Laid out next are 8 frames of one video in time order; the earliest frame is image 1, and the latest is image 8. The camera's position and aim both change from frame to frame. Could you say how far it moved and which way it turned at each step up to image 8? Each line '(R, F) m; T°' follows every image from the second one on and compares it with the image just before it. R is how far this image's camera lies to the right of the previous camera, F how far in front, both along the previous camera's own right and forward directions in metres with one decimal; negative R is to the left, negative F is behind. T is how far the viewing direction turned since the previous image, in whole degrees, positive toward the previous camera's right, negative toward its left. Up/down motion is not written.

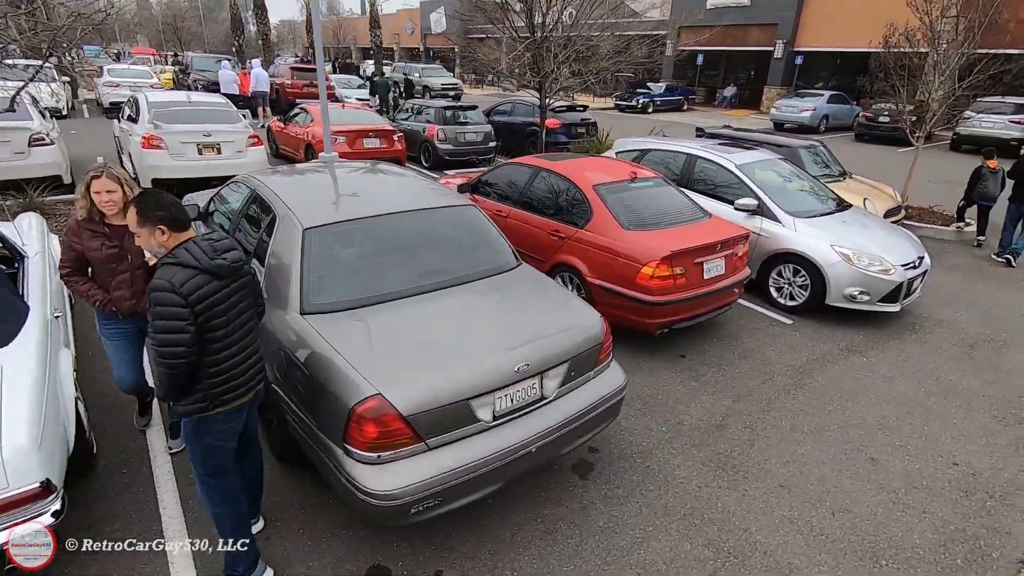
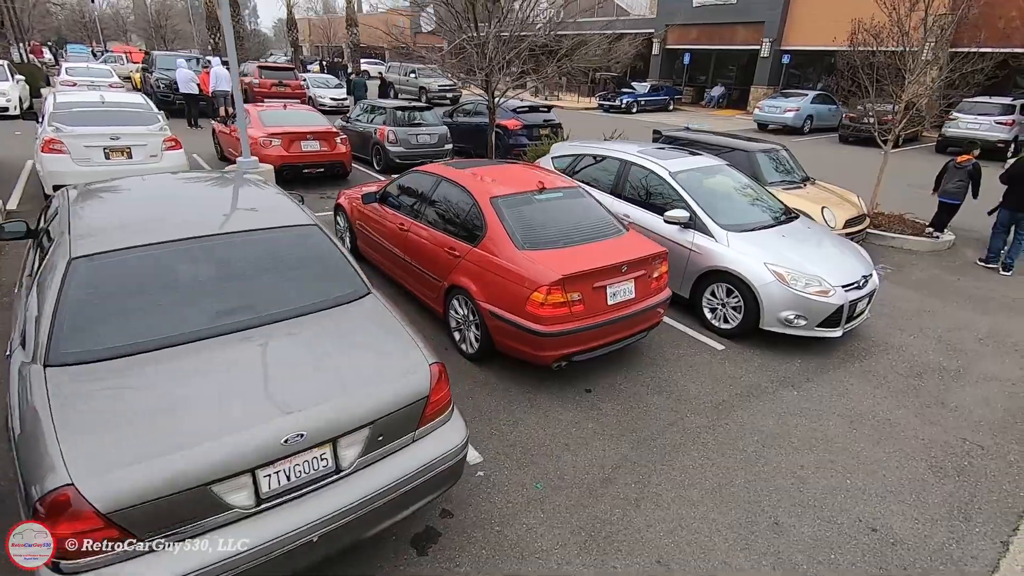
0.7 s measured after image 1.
(+1.0, +0.6) m; 0°
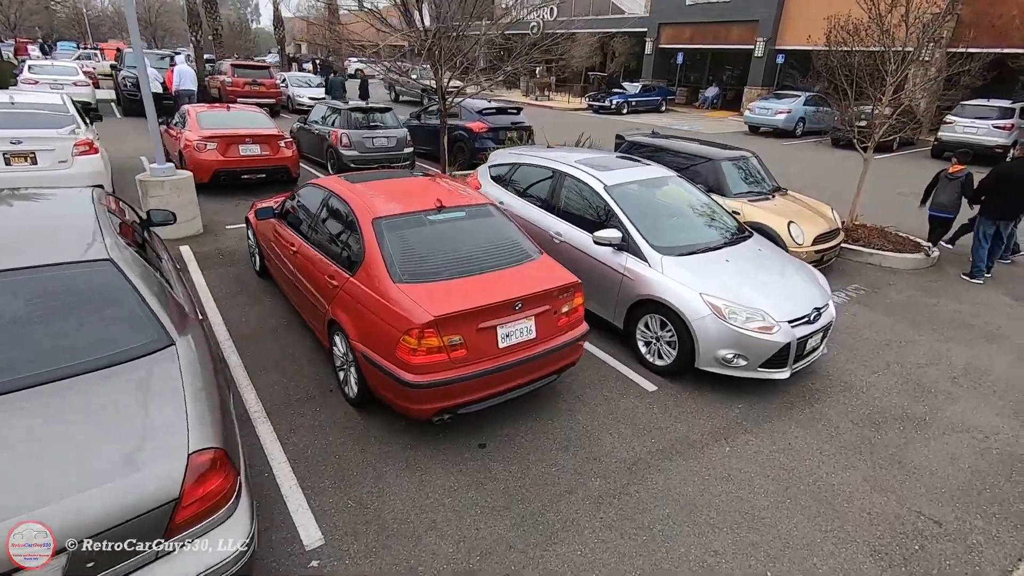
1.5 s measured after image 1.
(+0.9, +0.7) m; 0°
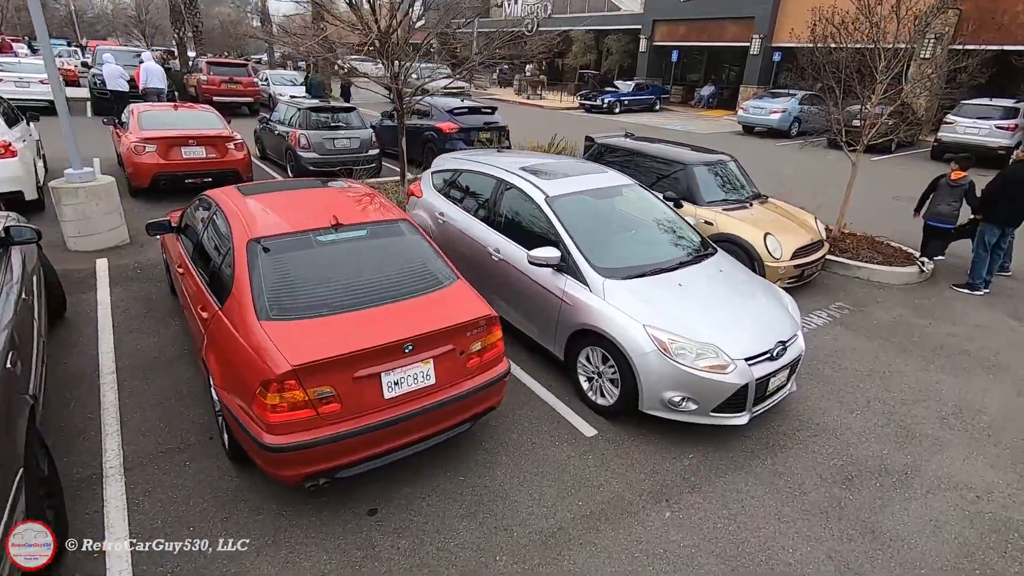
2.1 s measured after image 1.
(+0.6, +0.6) m; 0°
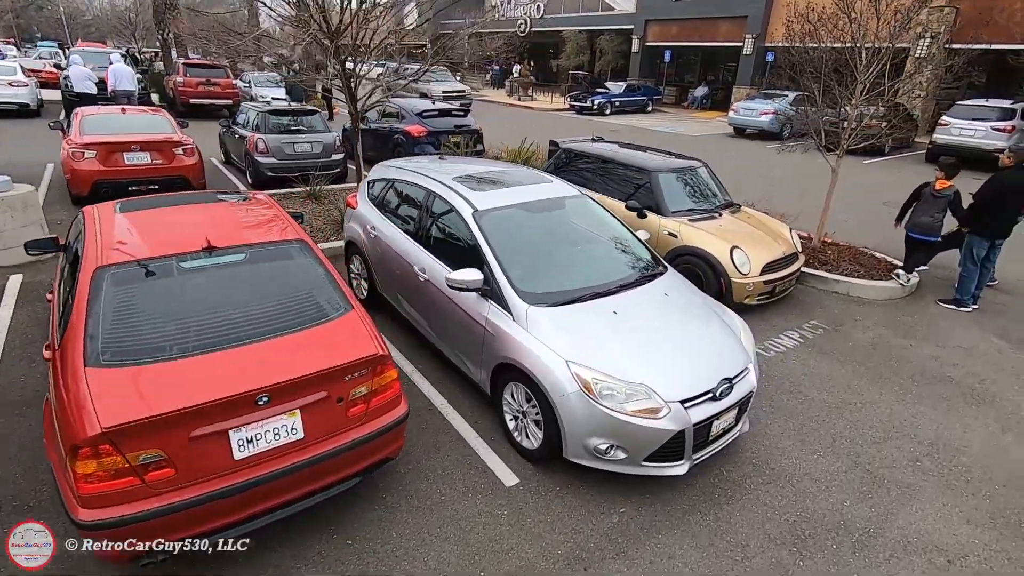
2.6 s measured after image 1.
(+0.6, +0.5) m; 0°
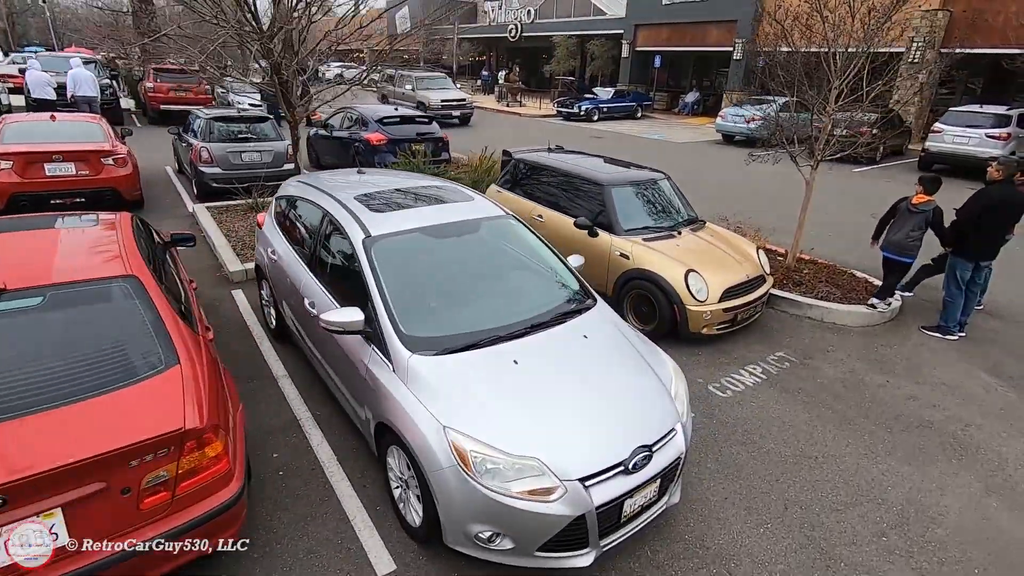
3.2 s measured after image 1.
(+0.7, +0.6) m; 0°
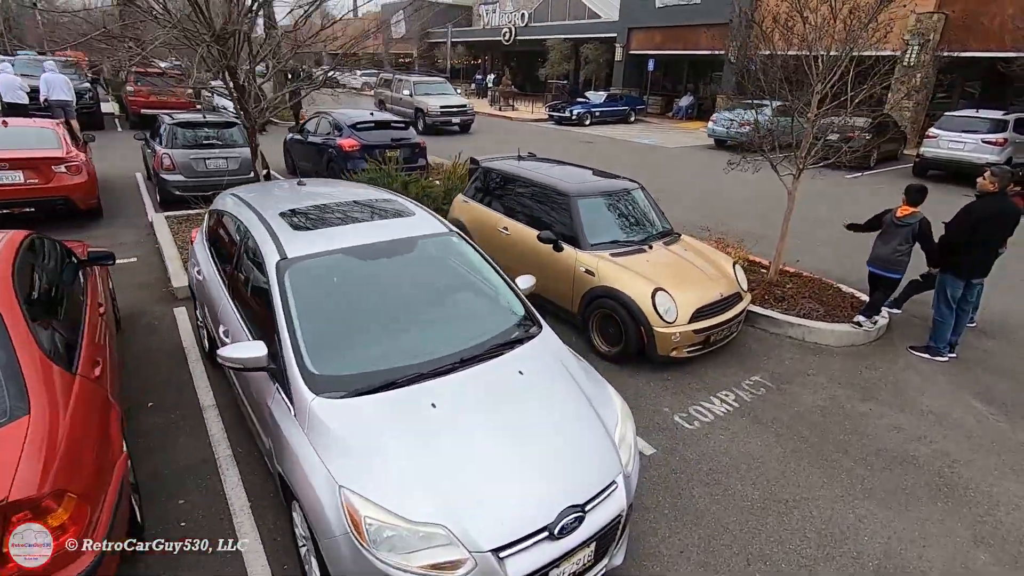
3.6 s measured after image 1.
(+0.4, +0.4) m; 0°
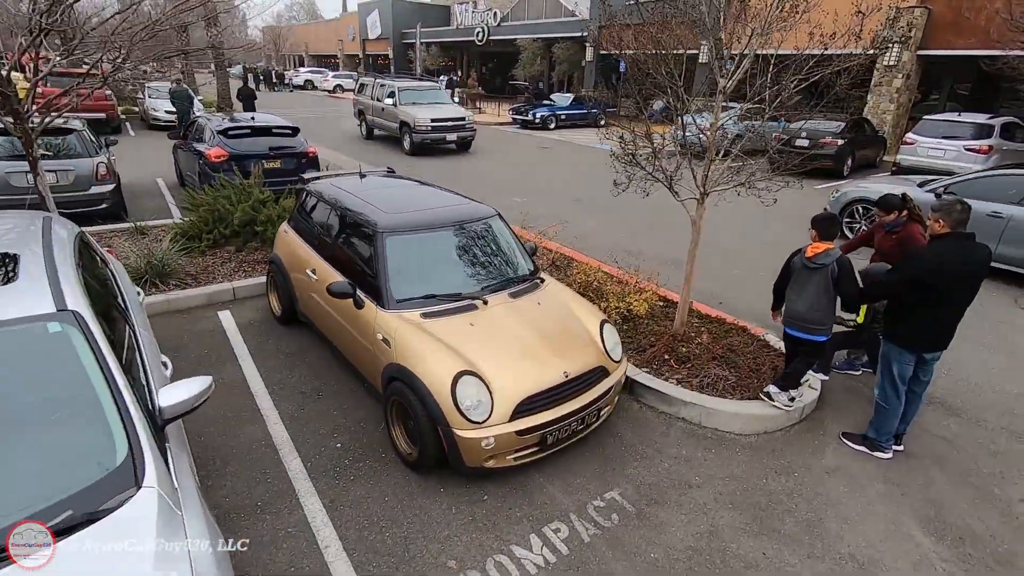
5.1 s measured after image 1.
(+1.6, +1.5) m; 0°
